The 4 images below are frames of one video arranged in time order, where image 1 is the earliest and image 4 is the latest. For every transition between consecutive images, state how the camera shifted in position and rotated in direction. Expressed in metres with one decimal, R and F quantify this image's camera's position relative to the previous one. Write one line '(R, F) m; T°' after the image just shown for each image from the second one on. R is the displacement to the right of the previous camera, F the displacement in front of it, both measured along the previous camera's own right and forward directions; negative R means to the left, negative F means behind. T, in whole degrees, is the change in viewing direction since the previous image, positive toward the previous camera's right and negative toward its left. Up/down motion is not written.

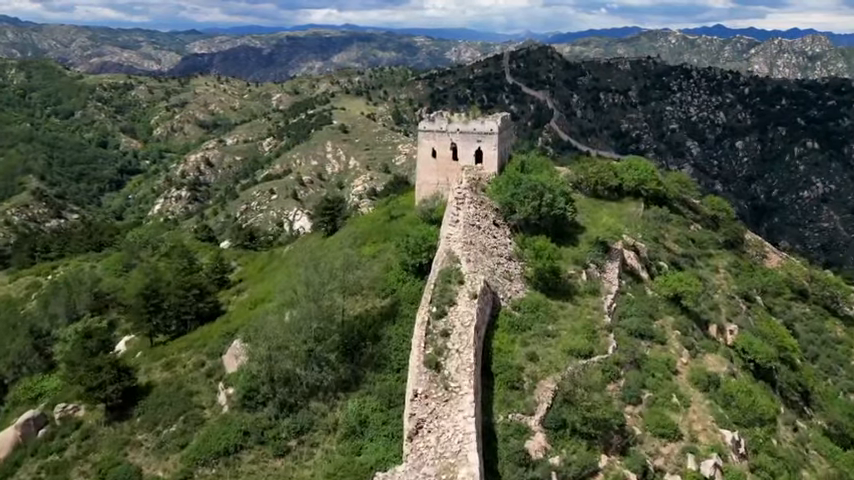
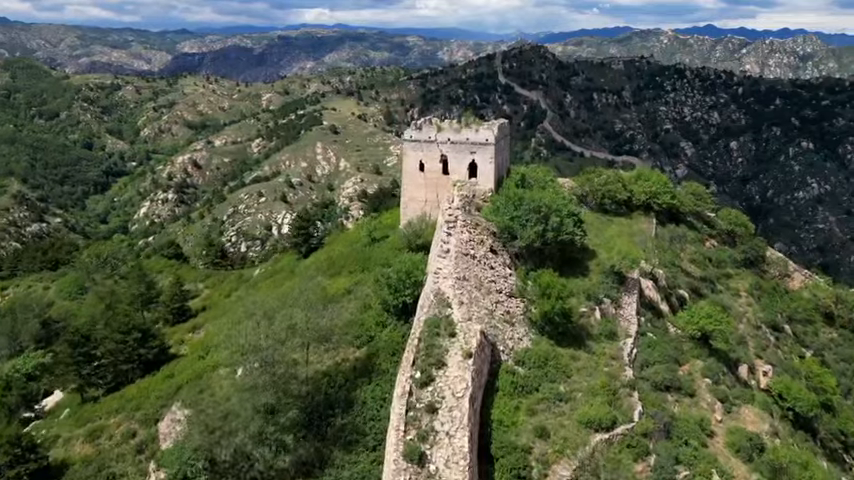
(+0.3, +4.7) m; +1°
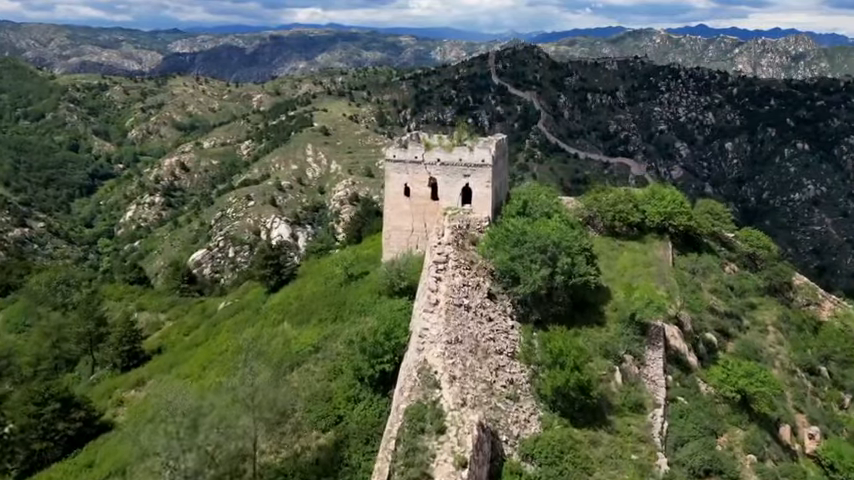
(+0.3, +4.6) m; +1°
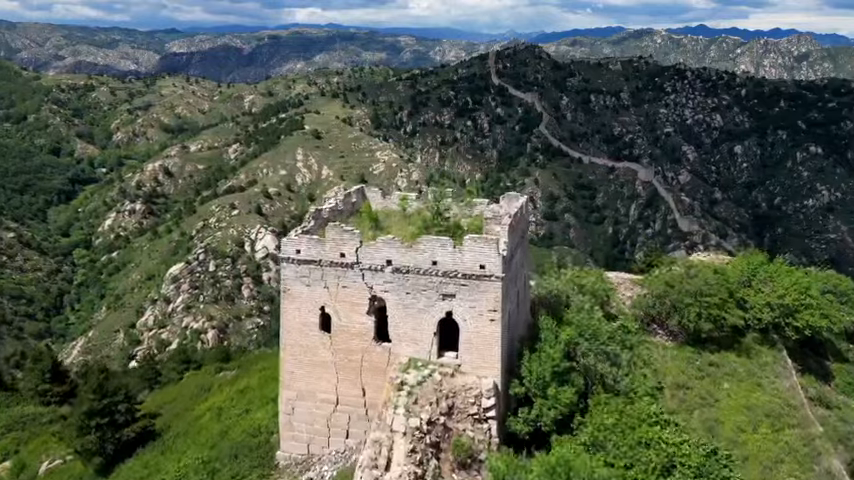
(+1.2, +14.3) m; 0°
